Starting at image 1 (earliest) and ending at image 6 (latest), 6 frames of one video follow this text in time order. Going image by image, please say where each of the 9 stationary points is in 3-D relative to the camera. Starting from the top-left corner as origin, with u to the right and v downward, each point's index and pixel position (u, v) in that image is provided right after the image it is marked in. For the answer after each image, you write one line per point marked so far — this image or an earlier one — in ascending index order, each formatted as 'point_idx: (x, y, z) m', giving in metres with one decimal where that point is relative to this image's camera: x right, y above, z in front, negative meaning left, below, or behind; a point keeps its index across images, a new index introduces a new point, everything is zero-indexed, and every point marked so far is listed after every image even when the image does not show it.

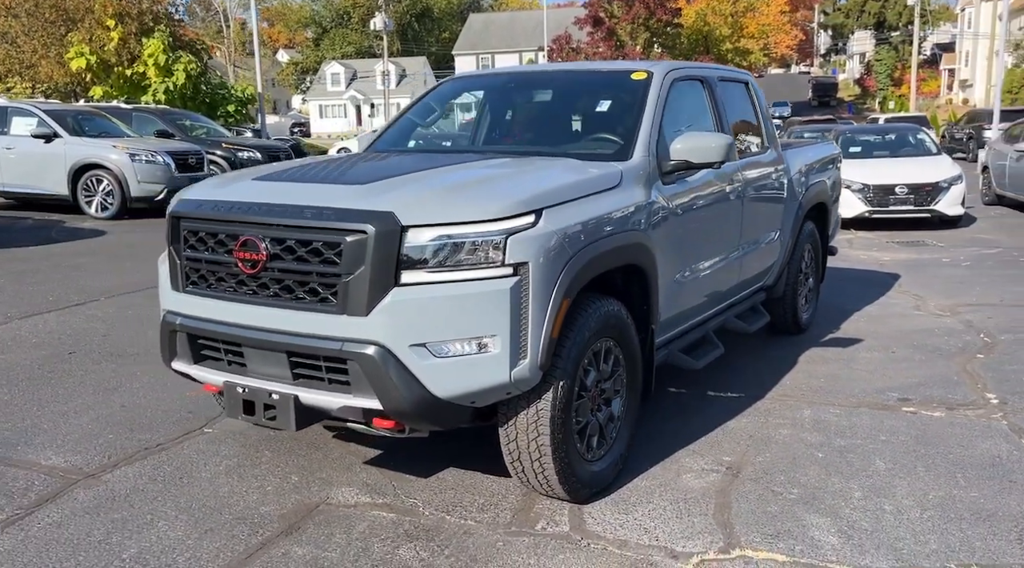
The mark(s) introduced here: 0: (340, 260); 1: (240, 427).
0: (-0.6, +0.1, +3.1) m
1: (-1.5, -0.8, +4.5) m
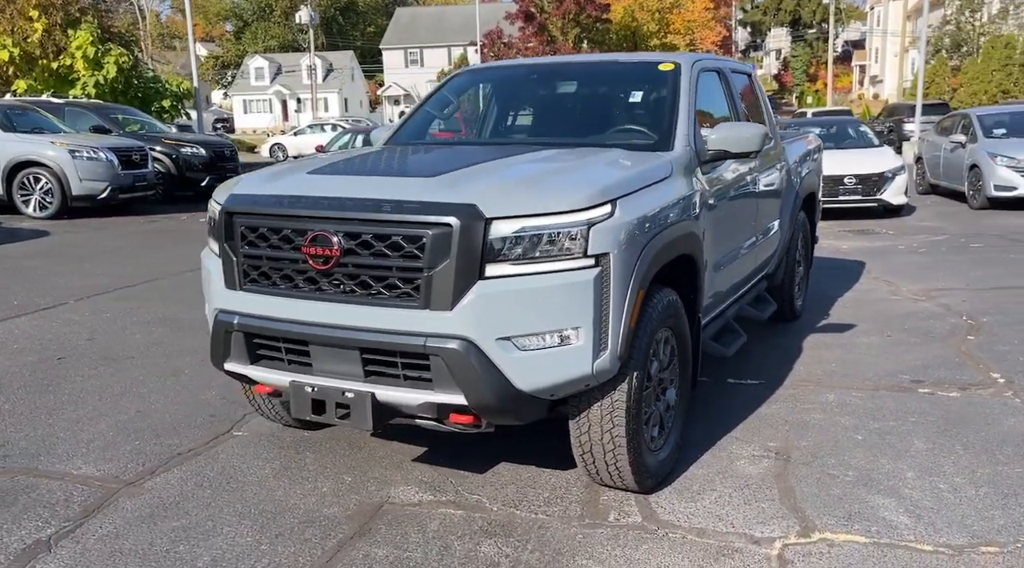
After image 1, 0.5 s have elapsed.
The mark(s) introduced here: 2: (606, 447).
0: (-0.3, +0.1, +3.0) m
1: (-1.3, -0.8, +4.4) m
2: (+0.4, -0.6, +3.4) m
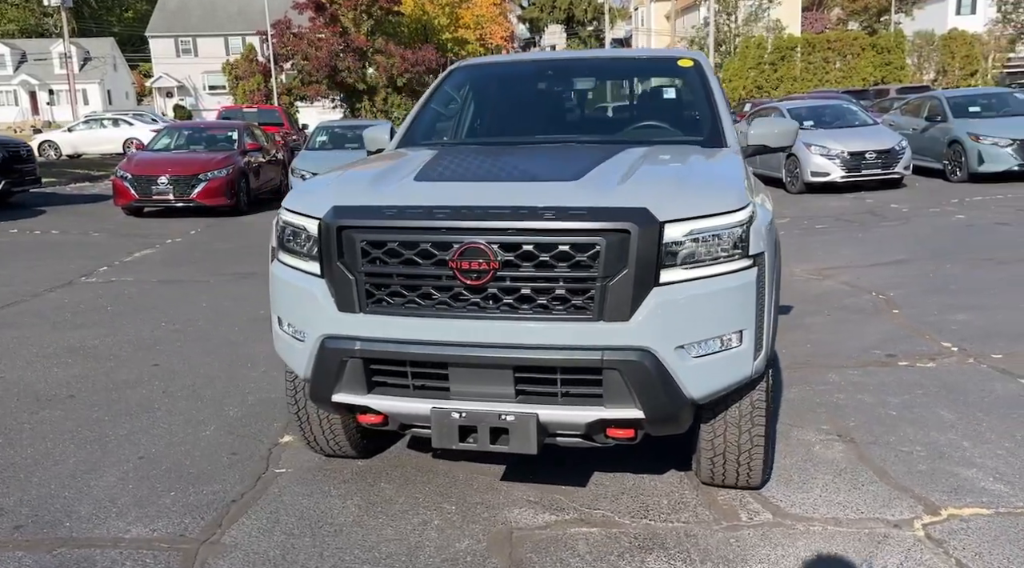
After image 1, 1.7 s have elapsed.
0: (+0.3, +0.1, +2.8) m
1: (-0.9, -0.8, +4.0) m
2: (+0.9, -0.6, +3.3) m
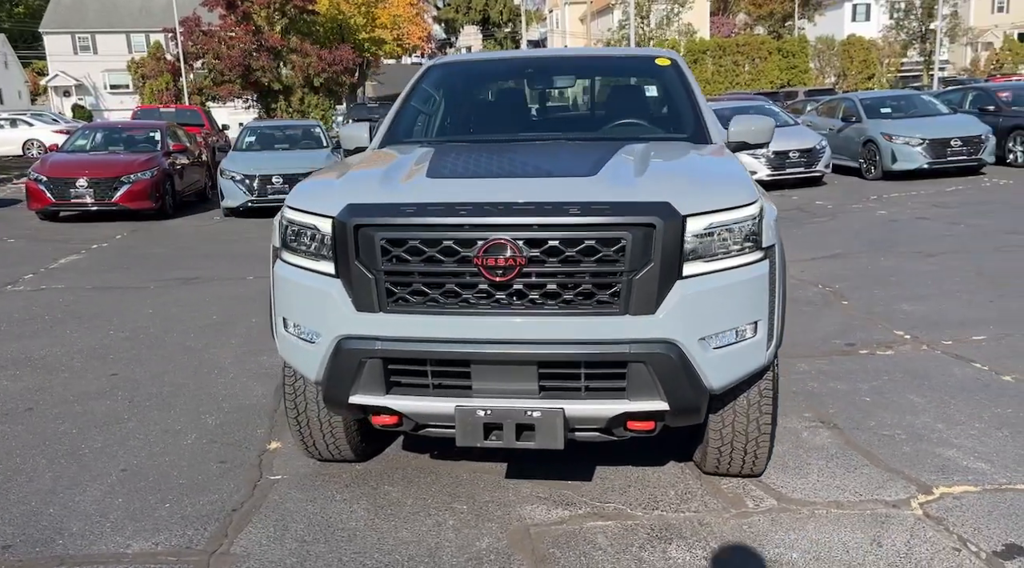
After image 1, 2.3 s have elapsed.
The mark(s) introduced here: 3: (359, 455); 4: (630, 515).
0: (+0.4, +0.1, +2.9) m
1: (-0.9, -0.8, +3.9) m
2: (+1.0, -0.6, +3.4) m
3: (-0.7, -0.8, +3.8) m
4: (+0.5, -0.9, +3.4) m
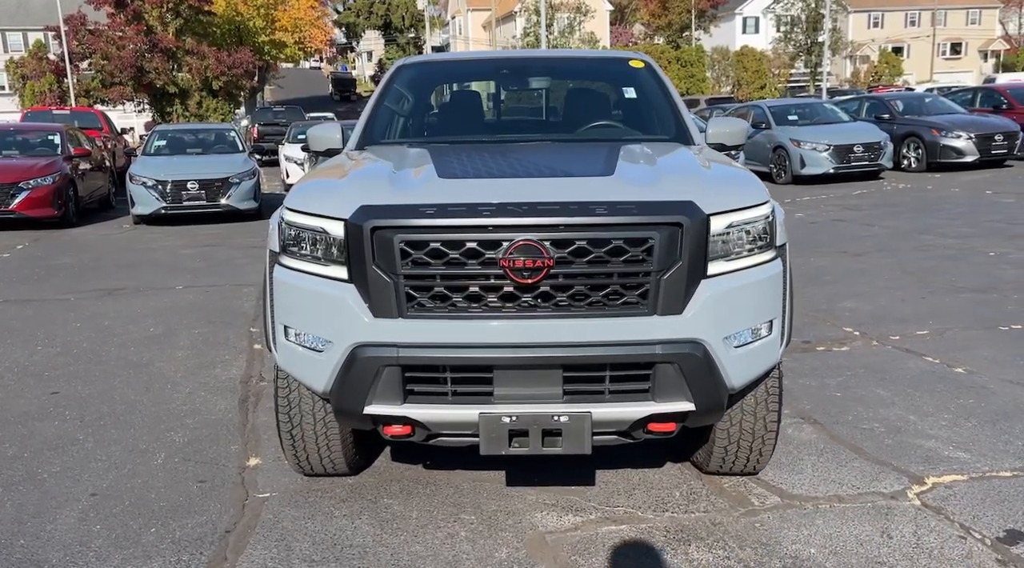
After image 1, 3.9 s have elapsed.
0: (+0.5, +0.1, +2.8) m
1: (-0.9, -0.9, +3.7) m
2: (+1.0, -0.6, +3.5) m
3: (-0.7, -0.8, +3.7) m
4: (+0.5, -0.9, +3.4) m
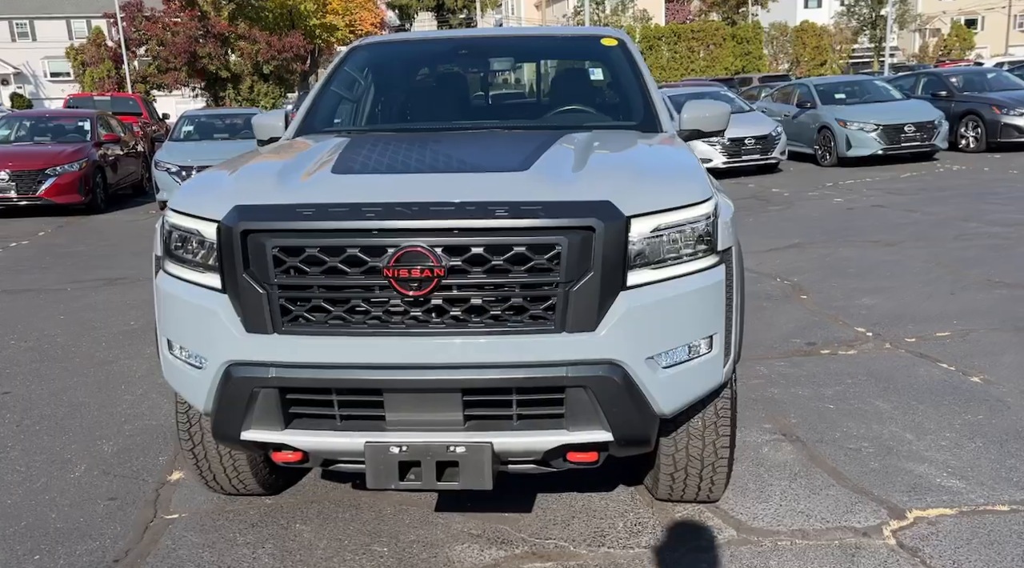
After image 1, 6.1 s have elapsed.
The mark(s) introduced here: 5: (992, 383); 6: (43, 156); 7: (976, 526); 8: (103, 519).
0: (+0.1, +0.1, +2.5) m
1: (-1.2, -0.9, +3.4) m
2: (+0.7, -0.6, +3.1) m
3: (-1.0, -0.8, +3.4) m
4: (+0.2, -1.0, +3.0) m
5: (+2.6, -0.5, +4.6) m
6: (-7.5, +2.0, +13.6) m
7: (+1.7, -0.9, +3.1) m
8: (-1.6, -0.9, +3.3) m
